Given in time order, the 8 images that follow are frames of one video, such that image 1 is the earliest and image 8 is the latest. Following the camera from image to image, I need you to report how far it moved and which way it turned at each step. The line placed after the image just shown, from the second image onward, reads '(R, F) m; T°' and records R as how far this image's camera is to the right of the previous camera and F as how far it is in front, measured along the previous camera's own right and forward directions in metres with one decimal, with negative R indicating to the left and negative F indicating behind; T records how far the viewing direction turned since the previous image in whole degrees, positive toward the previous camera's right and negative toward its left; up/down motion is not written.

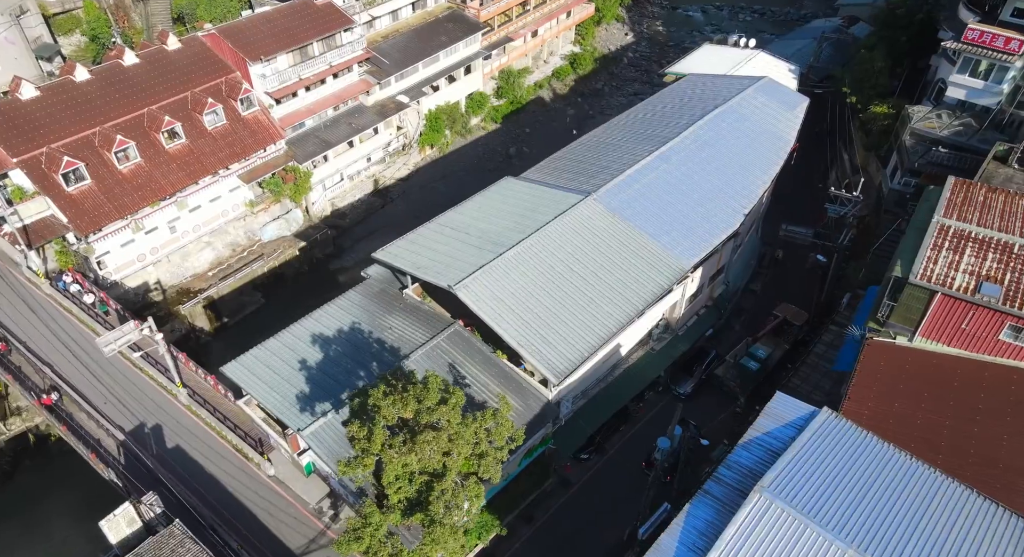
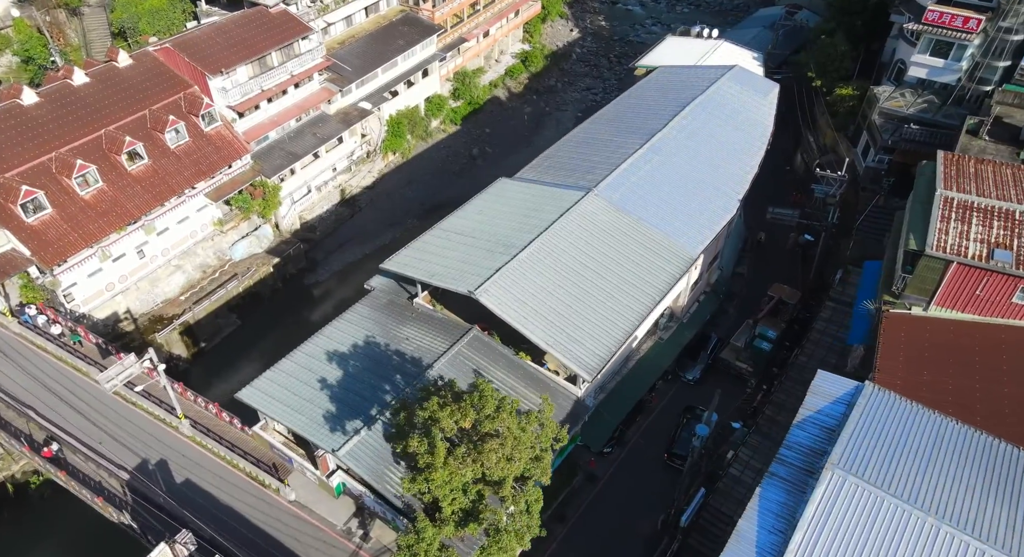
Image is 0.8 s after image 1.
(-2.9, +0.2) m; +5°
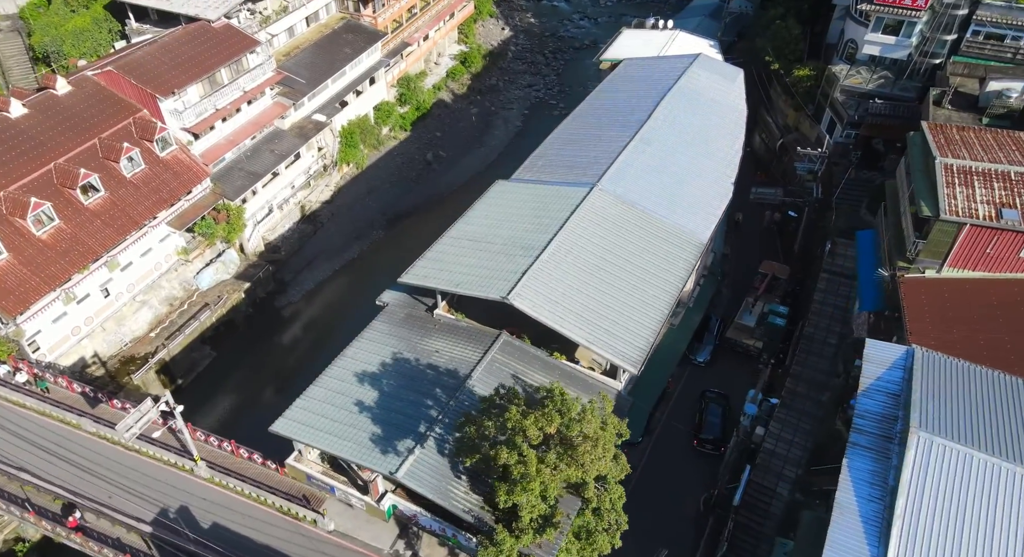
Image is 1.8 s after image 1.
(-3.9, +0.3) m; +7°
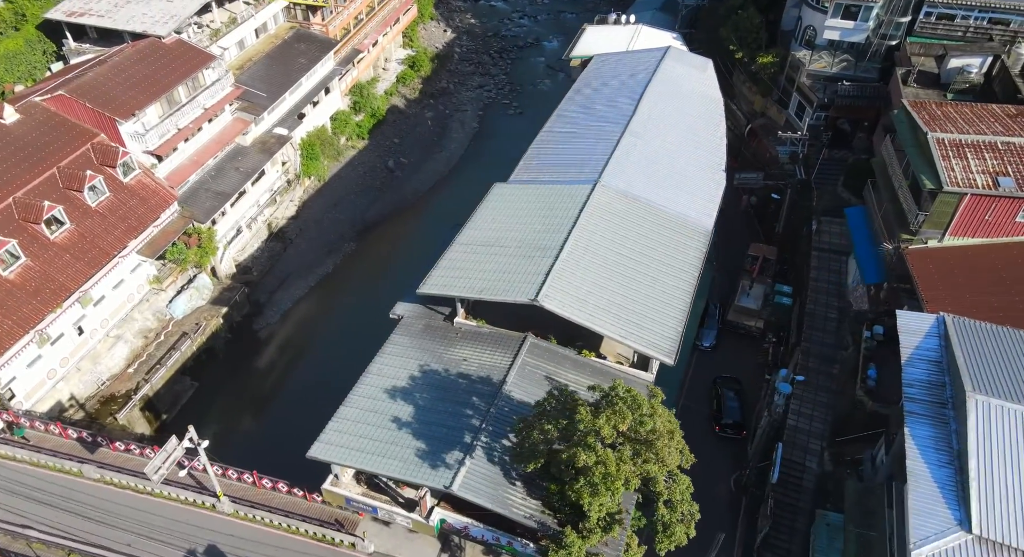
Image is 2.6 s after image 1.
(-3.3, +0.2) m; +6°
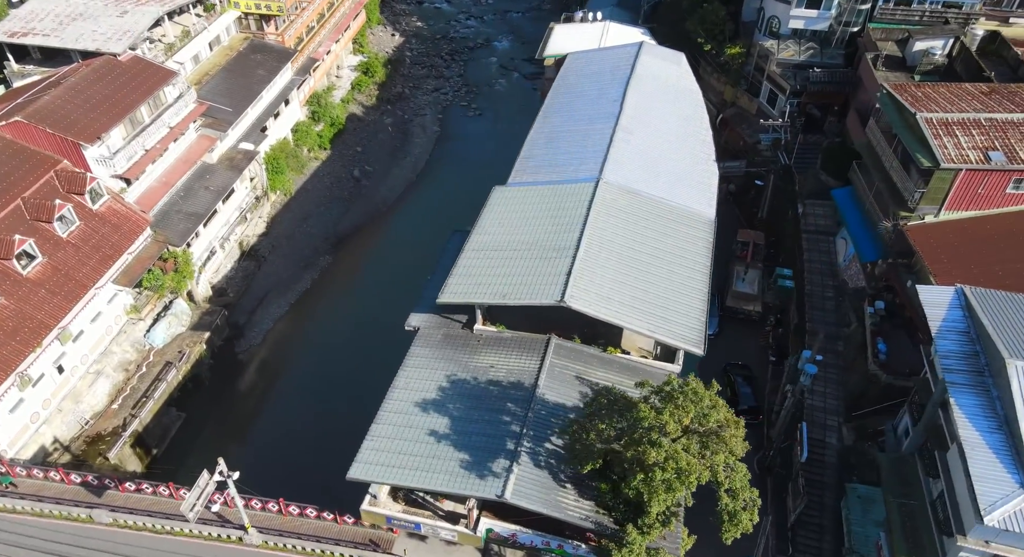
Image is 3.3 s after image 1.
(-3.0, +0.2) m; +5°
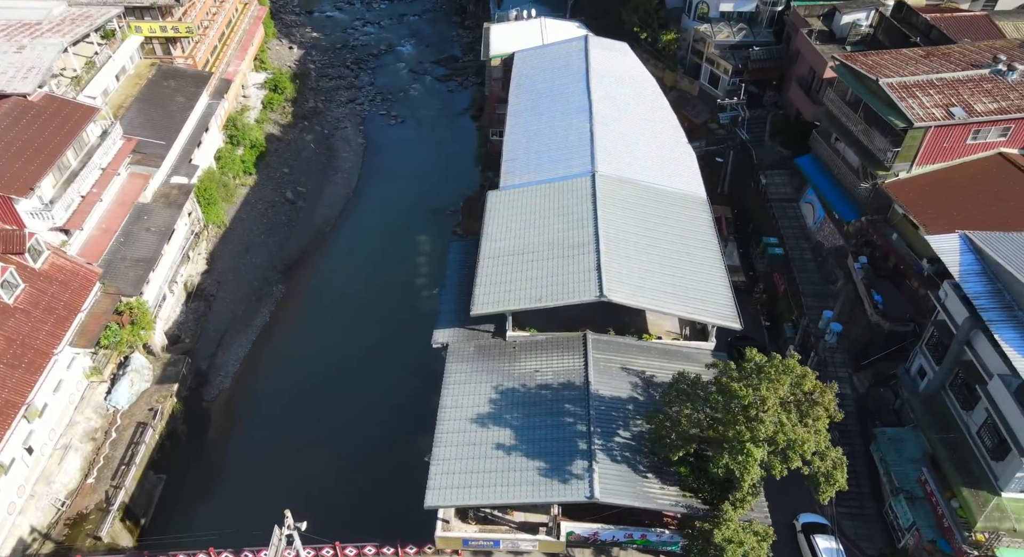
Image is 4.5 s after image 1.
(-5.3, +0.6) m; +10°
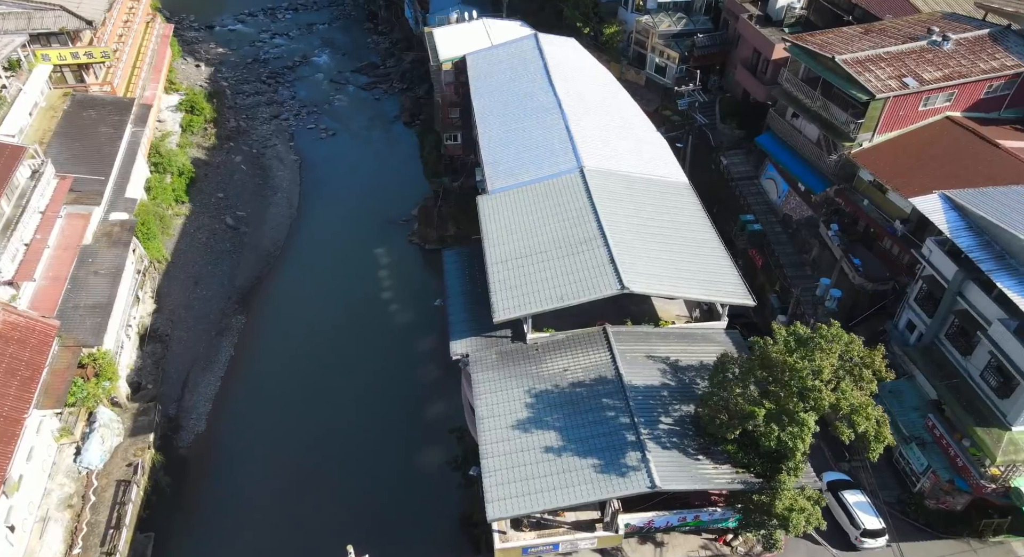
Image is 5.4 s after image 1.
(-4.2, +0.5) m; +8°
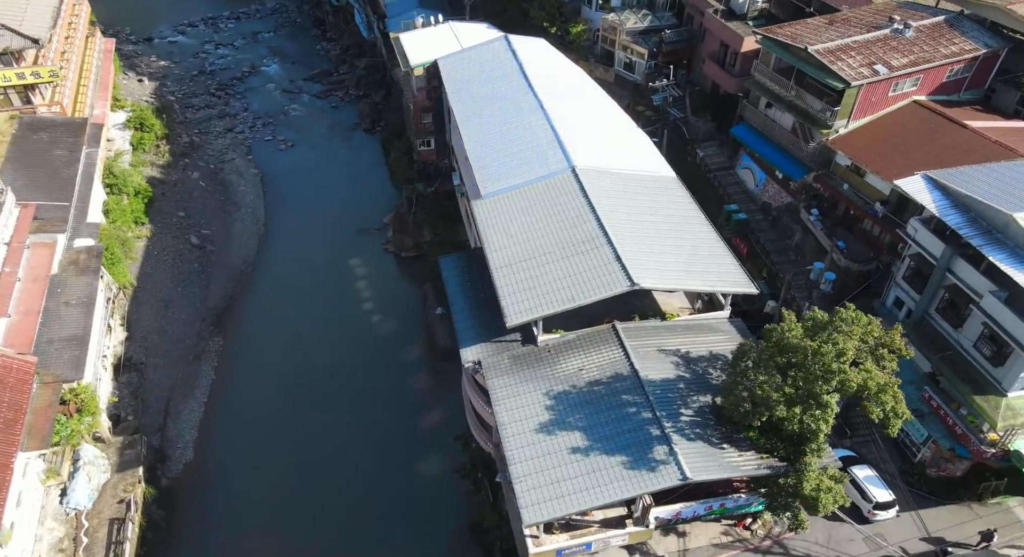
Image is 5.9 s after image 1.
(-2.4, +0.2) m; +5°
